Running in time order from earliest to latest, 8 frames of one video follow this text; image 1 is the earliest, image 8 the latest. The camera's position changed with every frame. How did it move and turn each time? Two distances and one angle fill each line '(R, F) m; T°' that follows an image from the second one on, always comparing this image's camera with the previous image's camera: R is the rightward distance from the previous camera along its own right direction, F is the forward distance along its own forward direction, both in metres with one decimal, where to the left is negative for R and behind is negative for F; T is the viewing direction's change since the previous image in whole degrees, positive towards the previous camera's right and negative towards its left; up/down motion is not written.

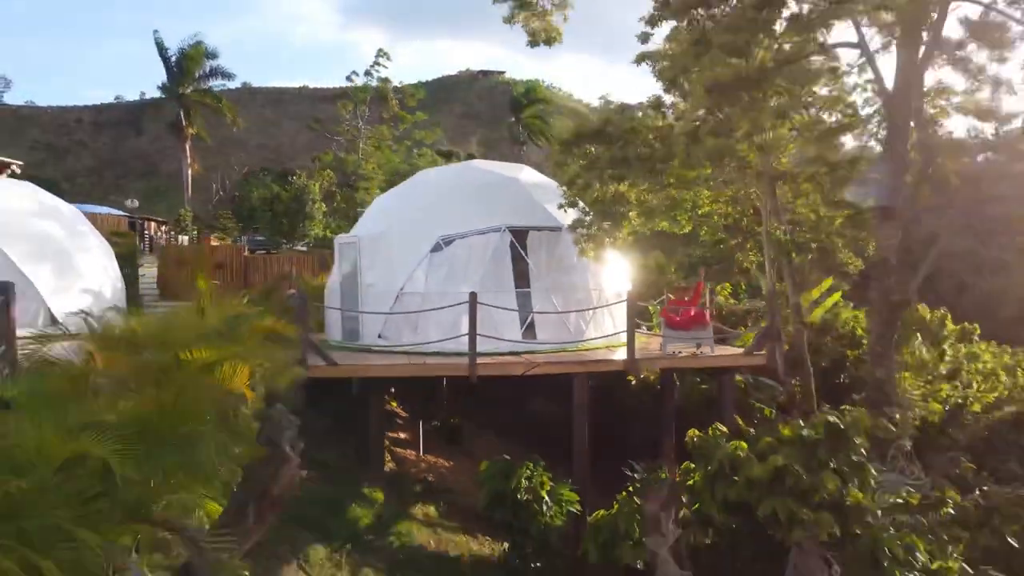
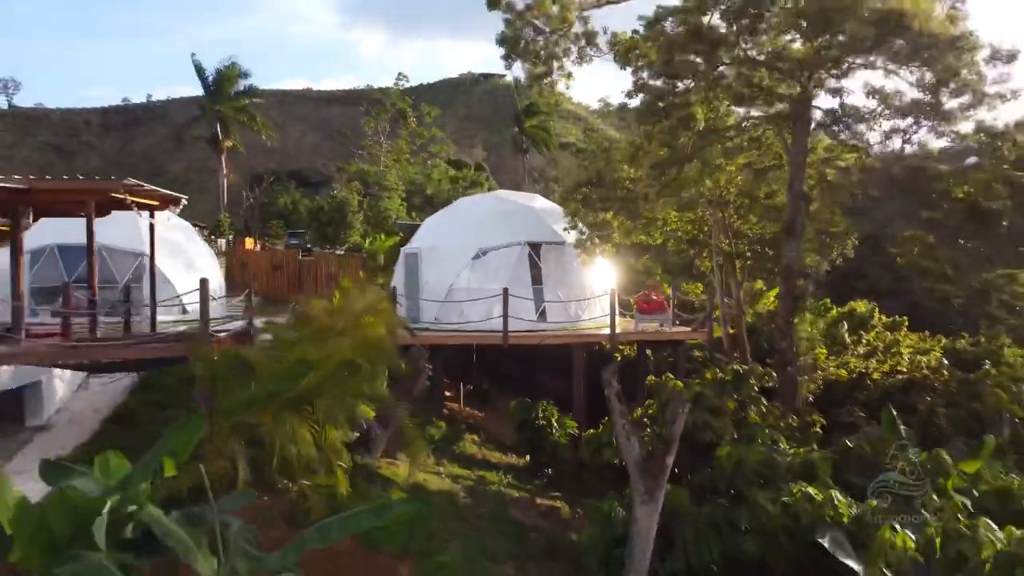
(-0.2, -3.1) m; 0°
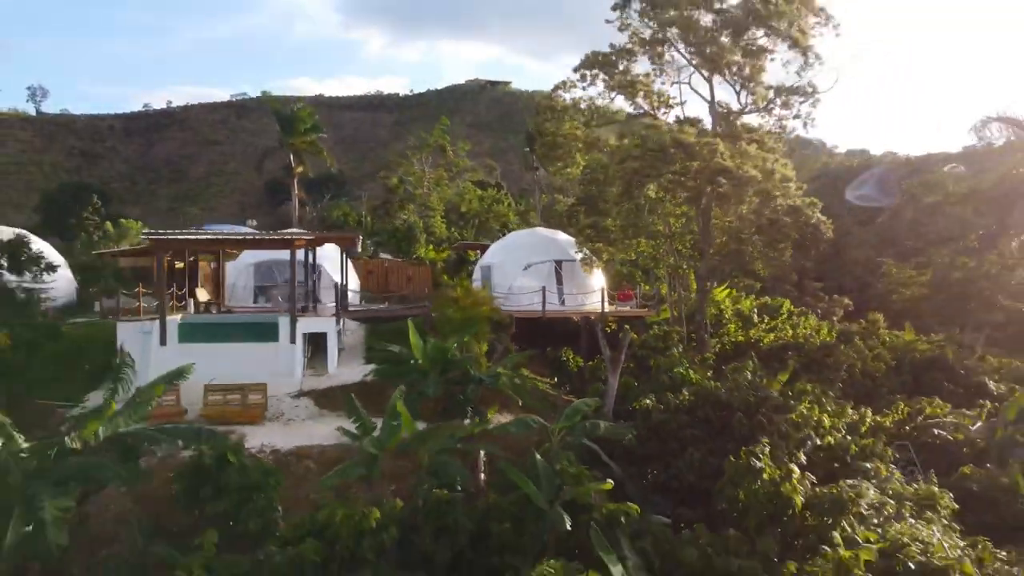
(-0.7, -7.9) m; 0°
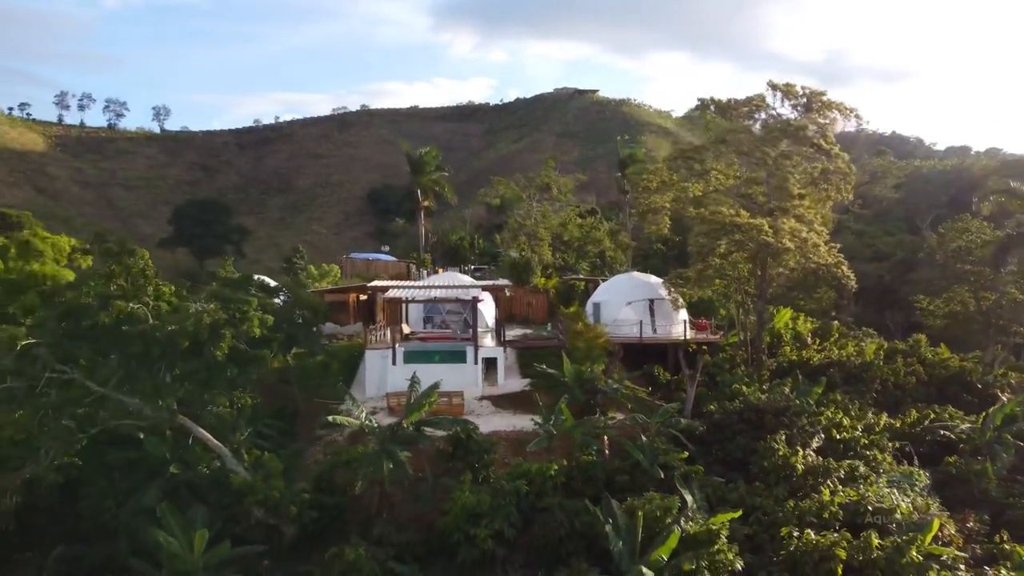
(-0.6, -6.6) m; -6°
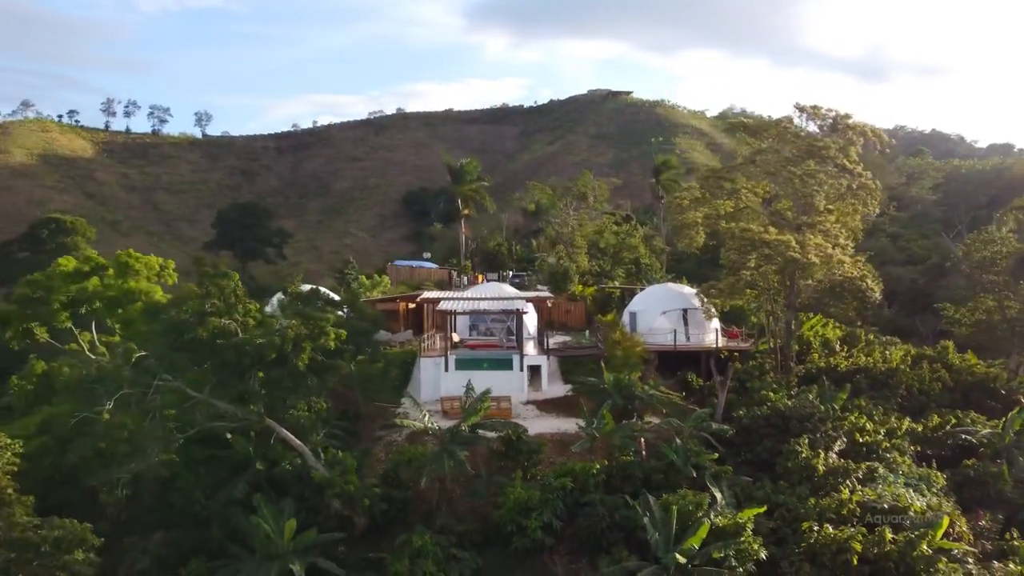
(-0.3, -1.7) m; -2°
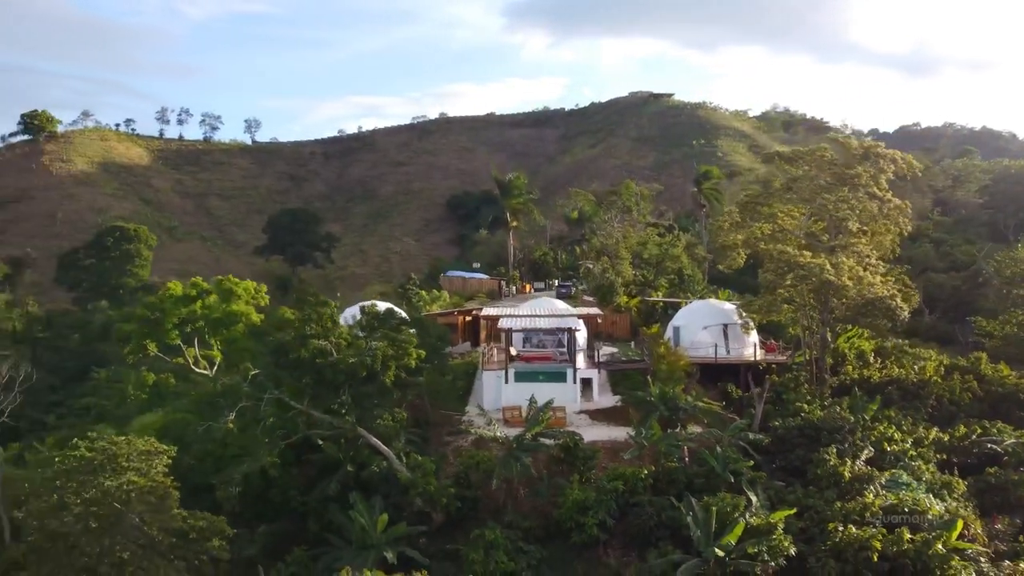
(-0.4, -2.3) m; -3°
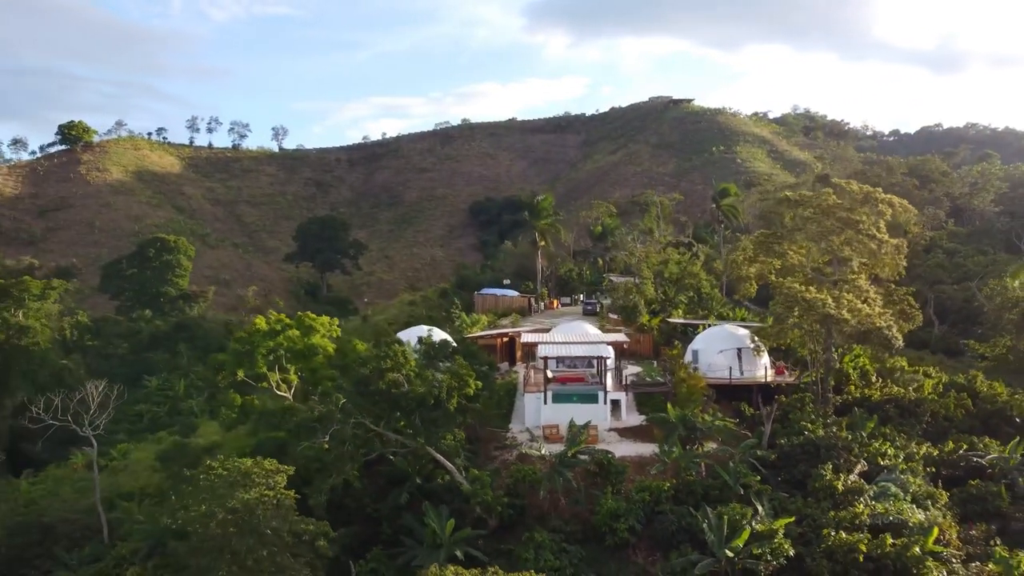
(-0.6, -3.4) m; -1°
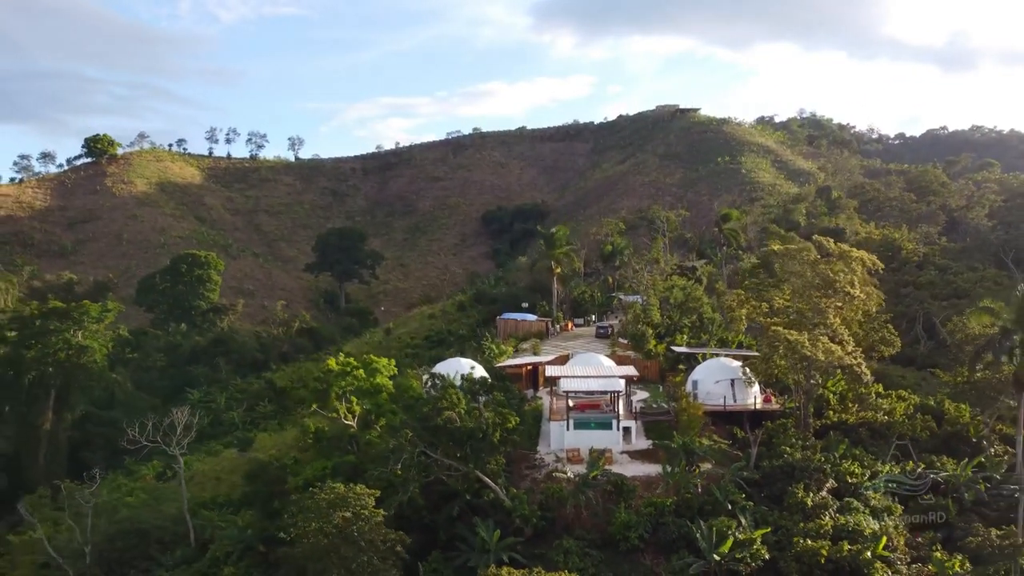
(-0.8, -5.2) m; -1°
